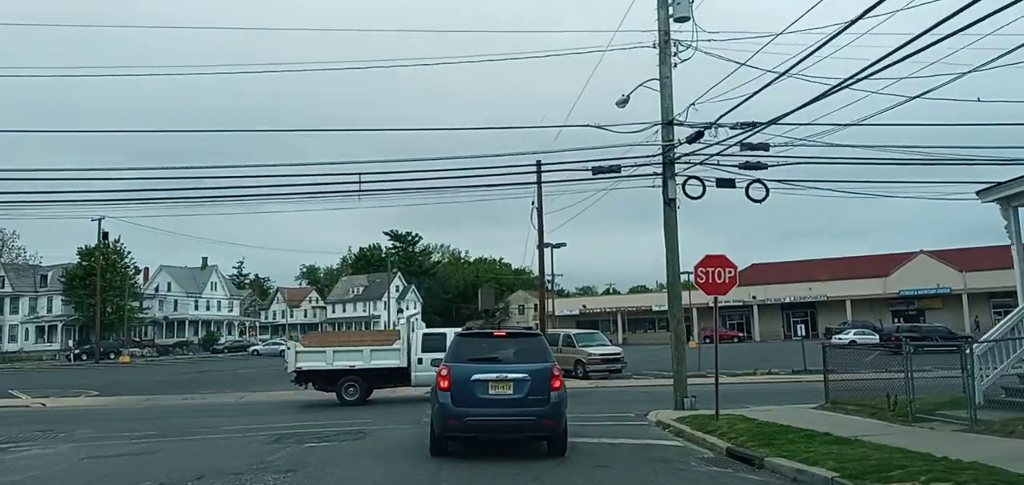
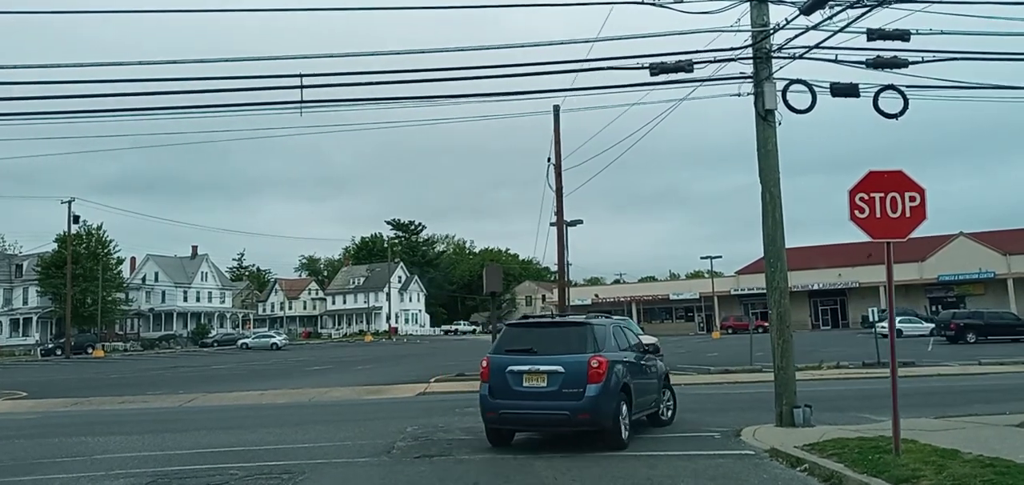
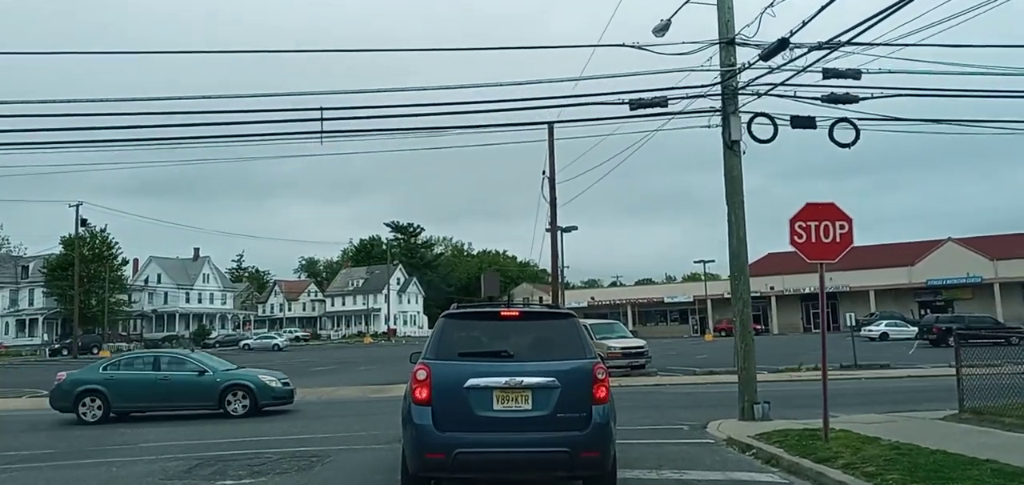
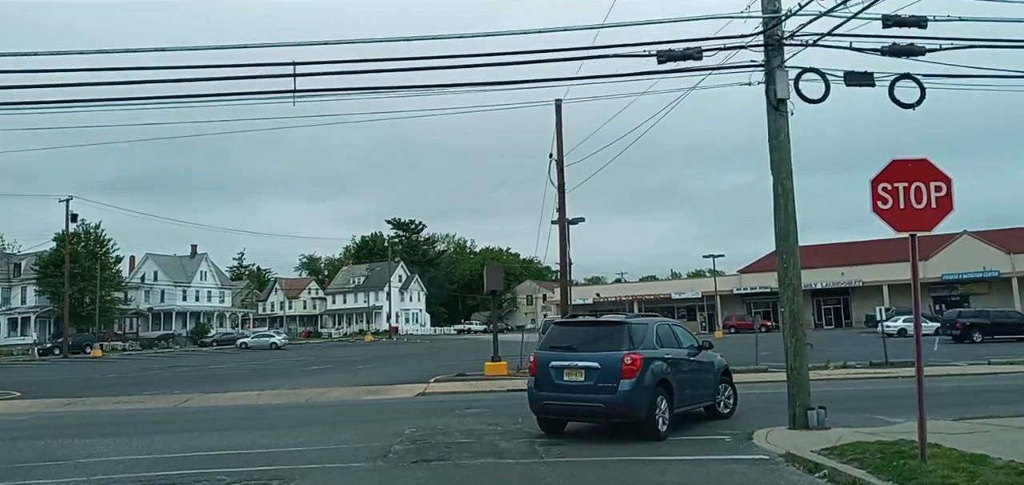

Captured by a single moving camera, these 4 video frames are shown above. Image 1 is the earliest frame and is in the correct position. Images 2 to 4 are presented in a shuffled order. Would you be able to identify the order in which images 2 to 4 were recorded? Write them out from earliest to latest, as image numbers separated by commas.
3, 2, 4
